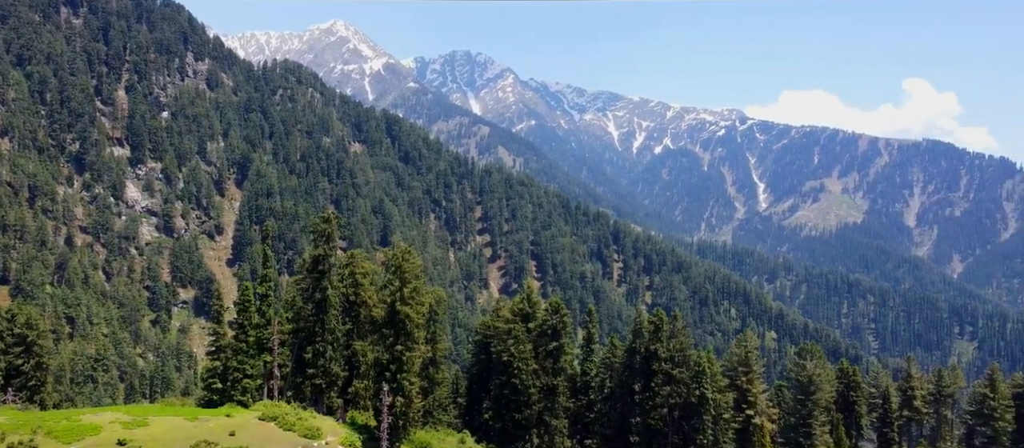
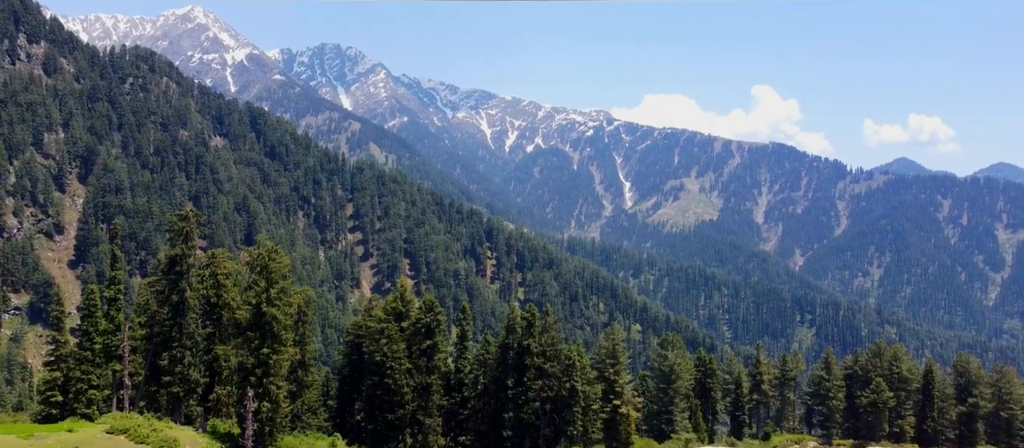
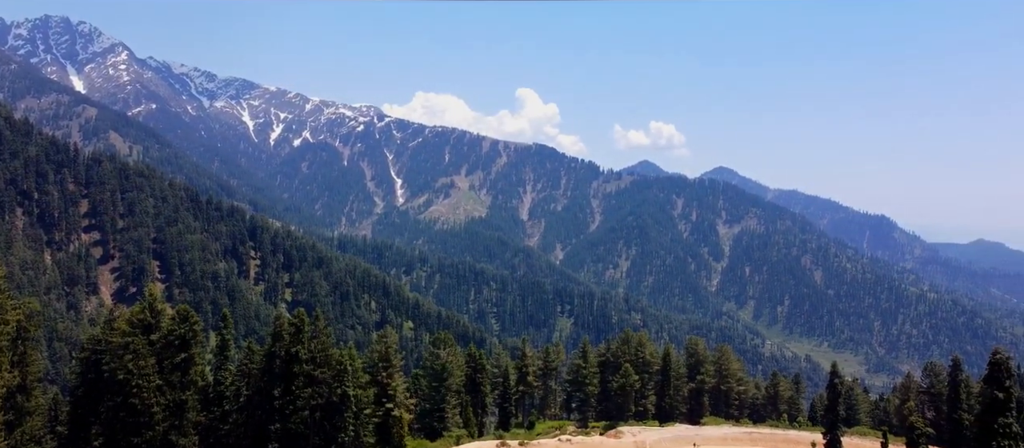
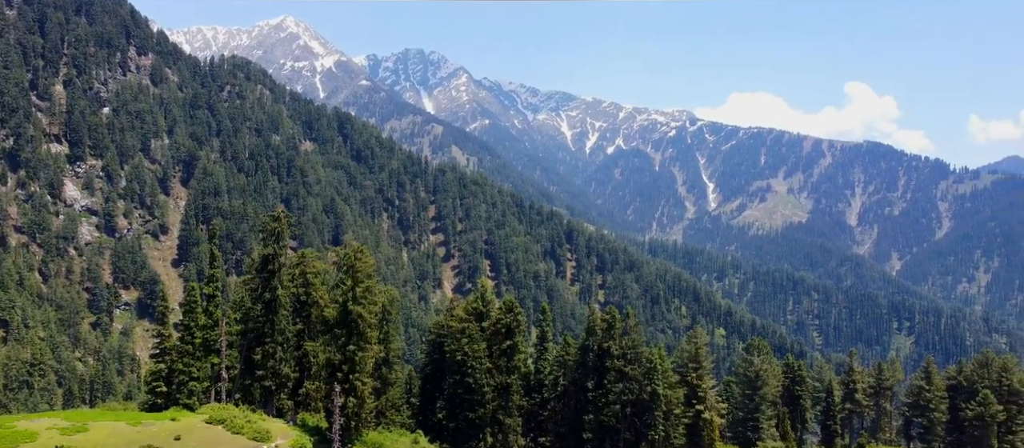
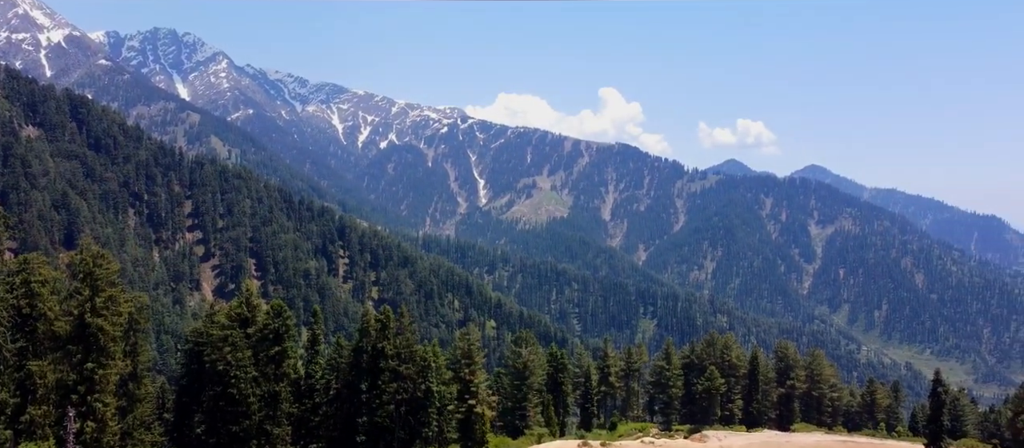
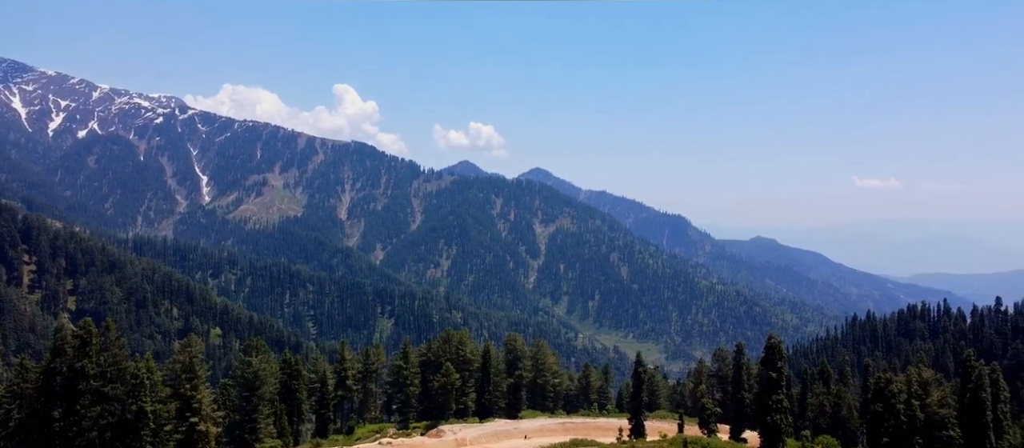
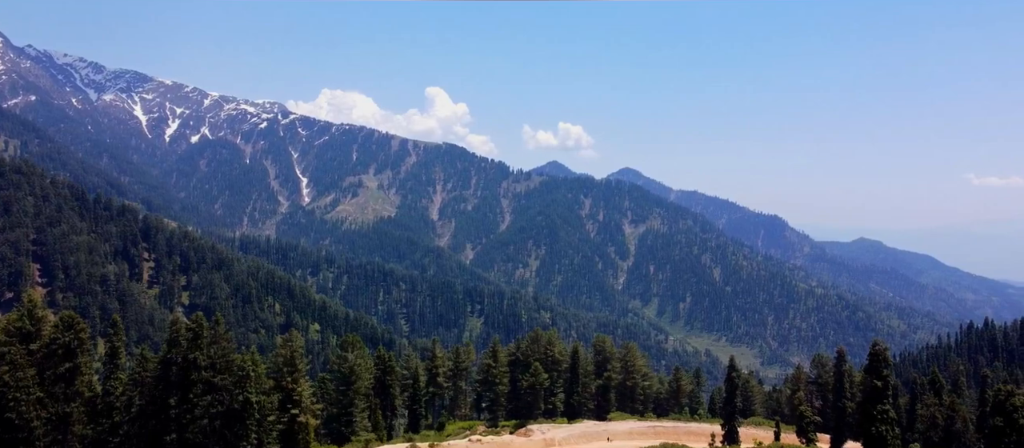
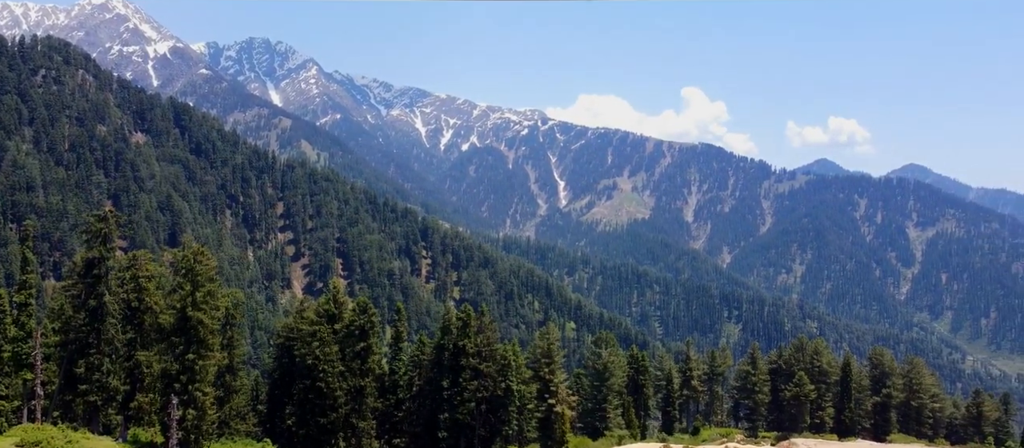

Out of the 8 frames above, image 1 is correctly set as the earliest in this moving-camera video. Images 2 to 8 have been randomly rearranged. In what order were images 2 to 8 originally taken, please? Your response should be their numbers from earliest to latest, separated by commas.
4, 2, 8, 5, 3, 7, 6
